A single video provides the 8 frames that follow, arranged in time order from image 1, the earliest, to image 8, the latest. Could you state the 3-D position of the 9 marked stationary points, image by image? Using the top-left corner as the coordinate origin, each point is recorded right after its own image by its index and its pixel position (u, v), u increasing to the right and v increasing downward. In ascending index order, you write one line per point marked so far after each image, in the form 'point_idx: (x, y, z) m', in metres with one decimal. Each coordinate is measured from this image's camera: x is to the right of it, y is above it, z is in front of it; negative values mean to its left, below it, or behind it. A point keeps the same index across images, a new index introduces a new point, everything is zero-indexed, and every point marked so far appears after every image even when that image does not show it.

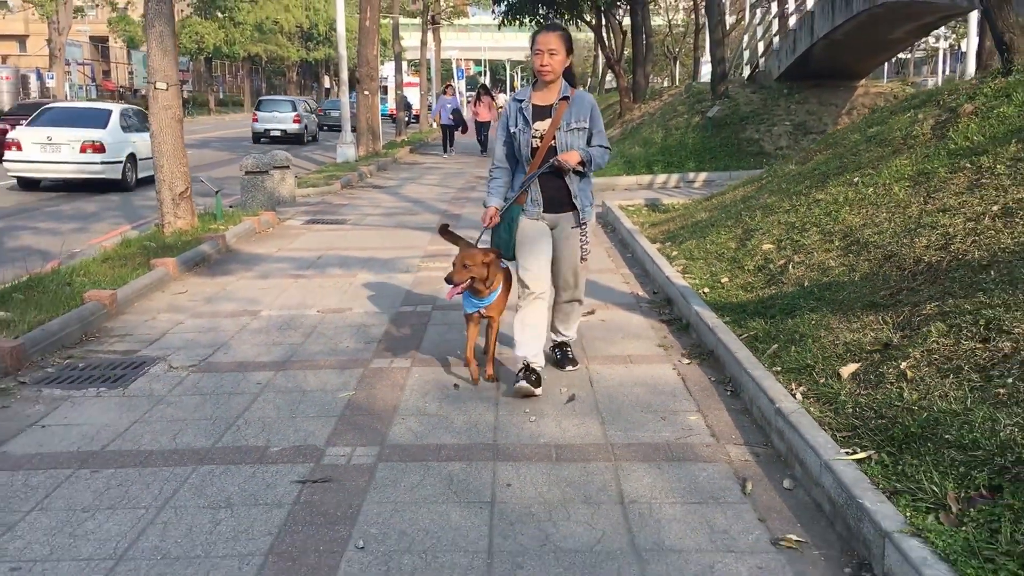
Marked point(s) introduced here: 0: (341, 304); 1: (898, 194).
0: (-1.1, -0.1, +8.0) m
1: (+2.2, +0.5, +7.0) m
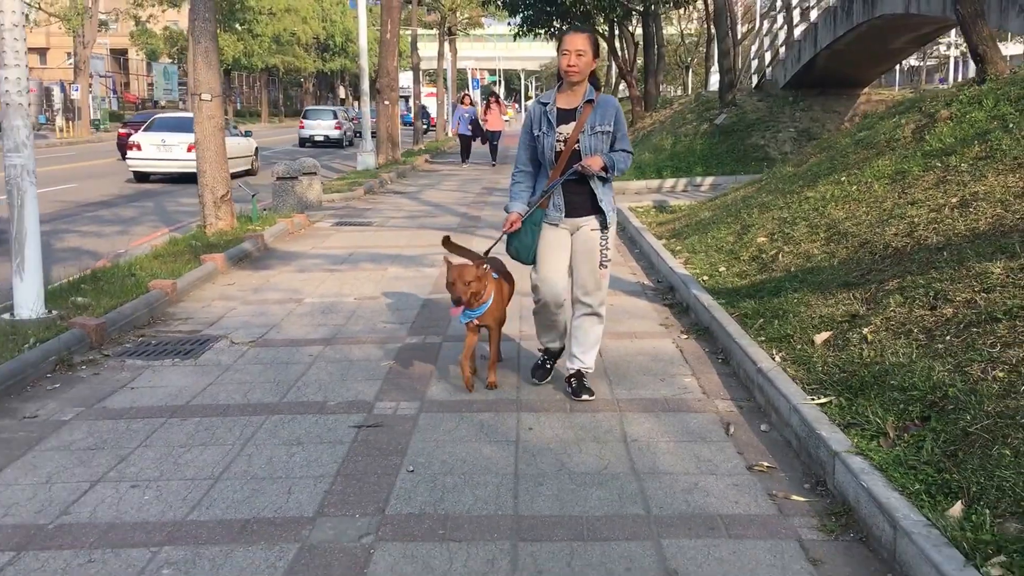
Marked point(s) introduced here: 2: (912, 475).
0: (-1.0, 0.0, +8.9) m
1: (+2.3, +0.6, +7.9) m
2: (+1.2, -0.5, +3.6) m
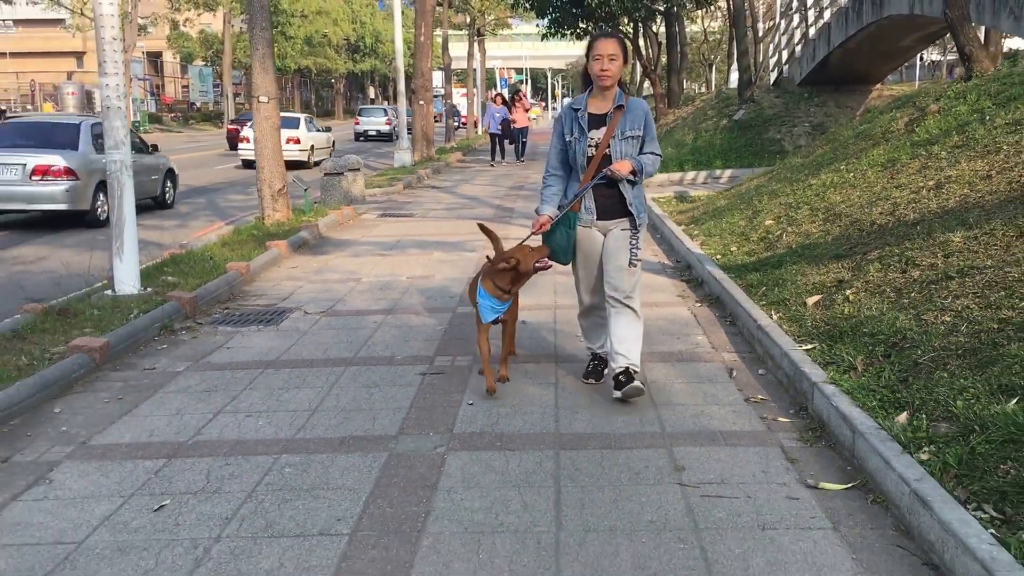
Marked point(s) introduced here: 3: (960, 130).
0: (-0.7, +0.1, +9.9) m
1: (+2.5, +0.8, +8.8) m
2: (+1.3, -0.4, +4.6) m
3: (+3.0, +1.0, +8.5) m
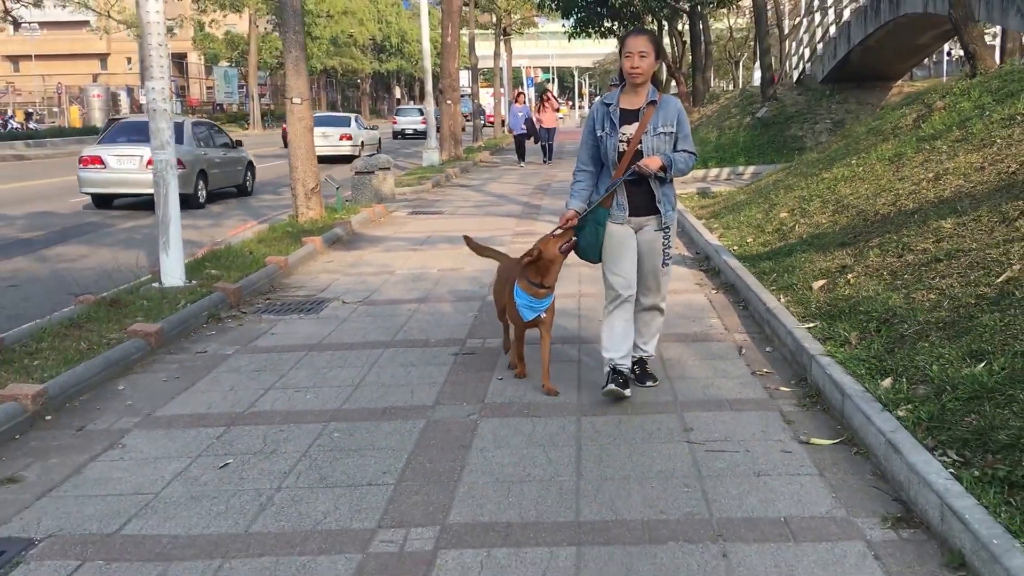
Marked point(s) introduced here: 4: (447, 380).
0: (-0.5, +0.2, +10.5) m
1: (+2.7, +0.9, +9.3) m
2: (+1.4, -0.3, +5.1) m
3: (+3.2, +1.1, +9.0) m
4: (-0.3, -0.4, +6.1) m
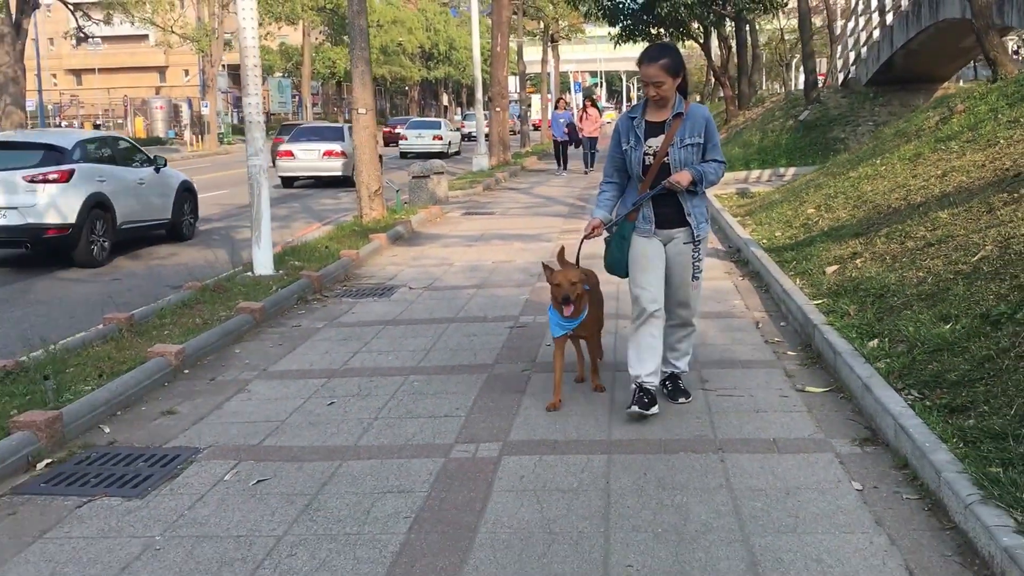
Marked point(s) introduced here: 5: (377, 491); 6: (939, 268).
0: (0.0, +0.3, +11.6) m
1: (+3.1, +1.0, +10.3) m
2: (+1.7, -0.2, +6.1) m
3: (+3.6, +1.2, +9.9) m
4: (-0.1, -0.3, +7.2) m
5: (-0.5, -0.7, +4.4) m
6: (+2.1, +0.1, +6.1) m
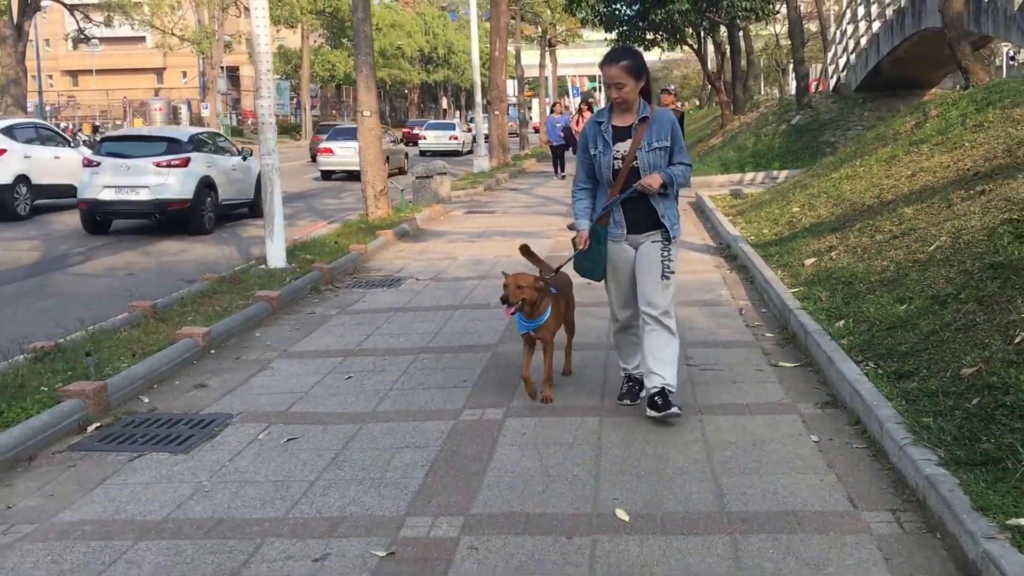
0: (0.0, +0.3, +12.2) m
1: (+3.1, +1.0, +10.9) m
2: (+1.7, -0.1, +6.7) m
3: (+3.6, +1.3, +10.5) m
4: (0.0, -0.3, +7.8) m
5: (-0.5, -0.6, +5.0) m
6: (+2.1, +0.2, +6.7) m
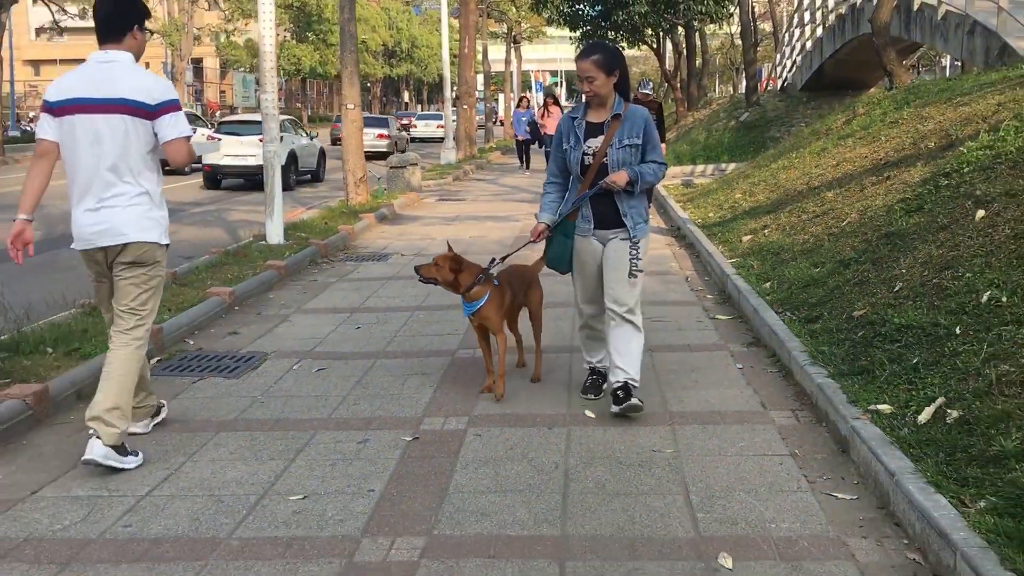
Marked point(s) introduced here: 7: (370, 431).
0: (-0.3, +0.6, +13.4) m
1: (+2.9, +1.2, +12.2) m
2: (+1.6, +0.1, +8.0) m
3: (+3.4, +1.5, +11.8) m
4: (-0.2, -0.1, +9.0) m
5: (-0.5, -0.4, +6.2) m
6: (+2.0, +0.4, +8.0) m
7: (-0.6, -0.6, +5.1) m
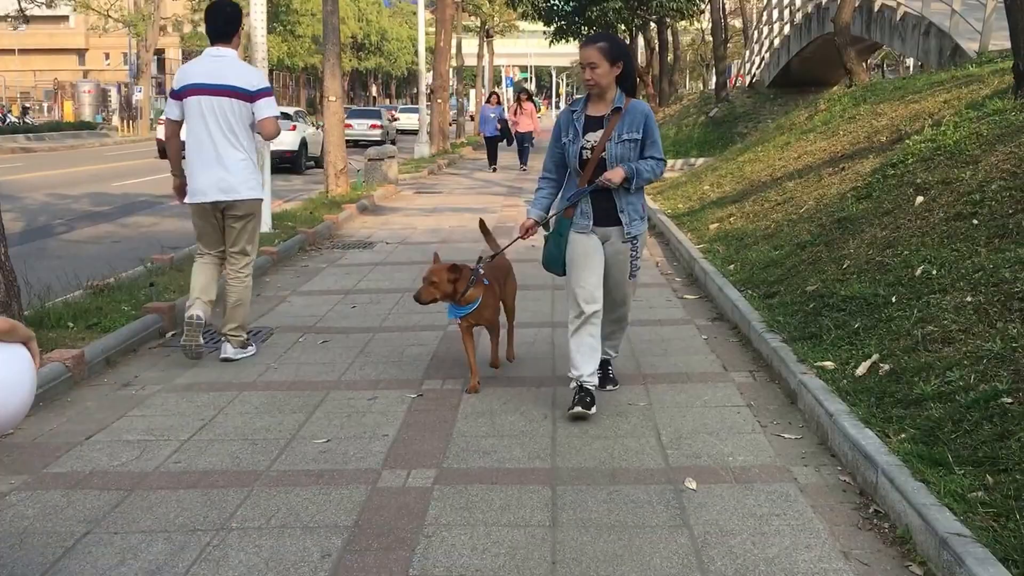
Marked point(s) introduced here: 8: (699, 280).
0: (-0.6, +0.7, +14.0) m
1: (+2.7, +1.4, +12.9) m
2: (+1.4, +0.2, +8.7) m
3: (+3.2, +1.6, +12.6) m
4: (-0.3, +0.1, +9.7) m
5: (-0.6, -0.3, +6.8) m
6: (+1.8, +0.5, +8.7) m
7: (-0.6, -0.5, +5.7) m
8: (+1.3, +0.1, +8.4) m
